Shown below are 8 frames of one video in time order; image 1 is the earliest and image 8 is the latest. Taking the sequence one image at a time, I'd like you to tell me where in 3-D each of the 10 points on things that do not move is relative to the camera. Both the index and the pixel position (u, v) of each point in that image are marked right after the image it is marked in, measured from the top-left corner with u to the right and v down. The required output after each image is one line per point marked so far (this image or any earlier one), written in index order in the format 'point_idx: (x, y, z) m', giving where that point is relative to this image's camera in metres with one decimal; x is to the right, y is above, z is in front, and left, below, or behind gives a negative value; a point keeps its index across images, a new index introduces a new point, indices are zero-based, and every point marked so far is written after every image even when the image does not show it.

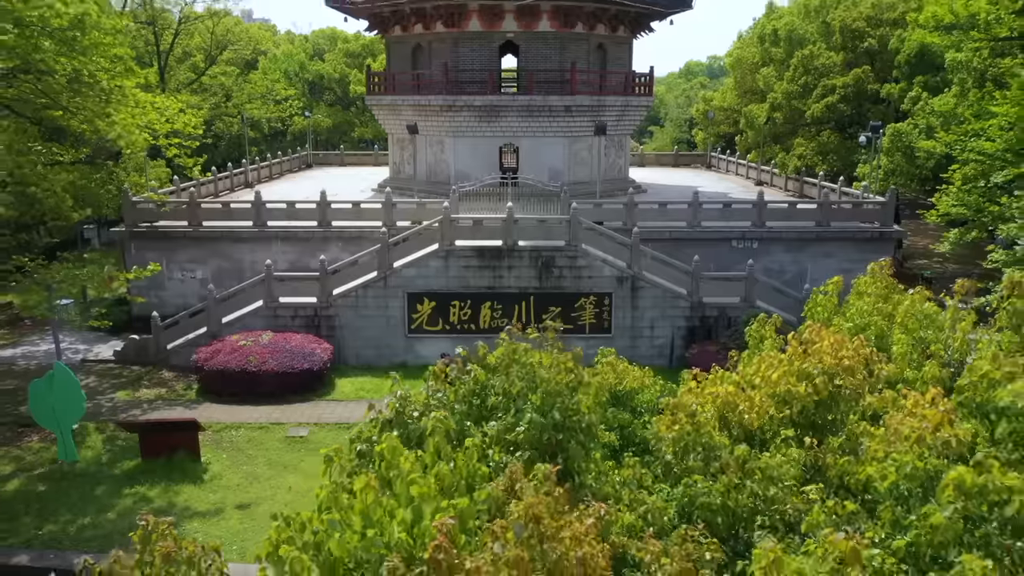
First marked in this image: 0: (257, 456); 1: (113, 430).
0: (-3.5, -2.3, +11.7) m
1: (-5.8, -2.1, +12.2) m
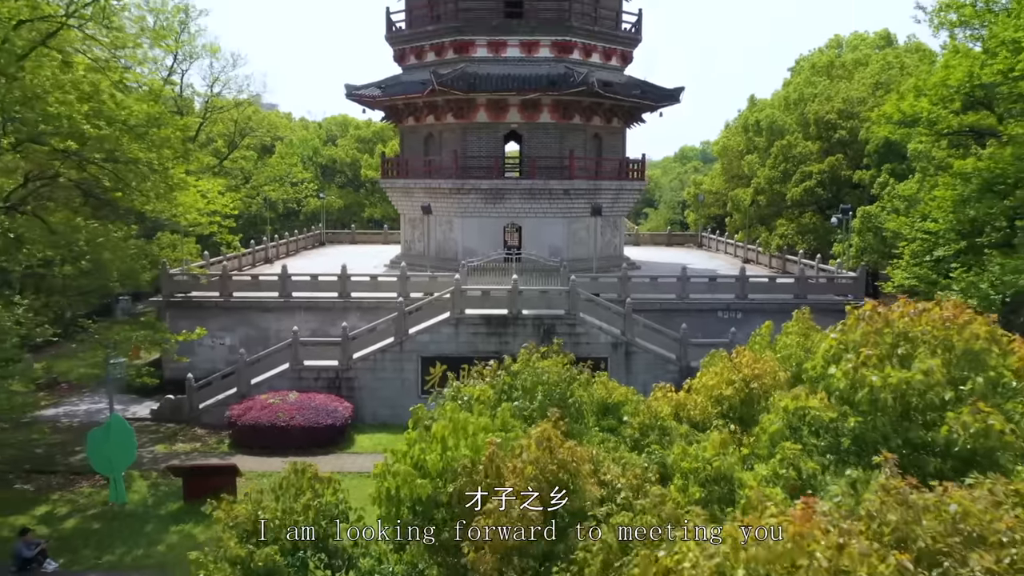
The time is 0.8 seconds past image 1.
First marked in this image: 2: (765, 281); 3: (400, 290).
0: (-3.4, -3.2, +13.0) m
1: (-5.7, -3.1, +13.5) m
2: (+5.6, +0.2, +18.5) m
3: (-2.4, 0.0, +18.2) m
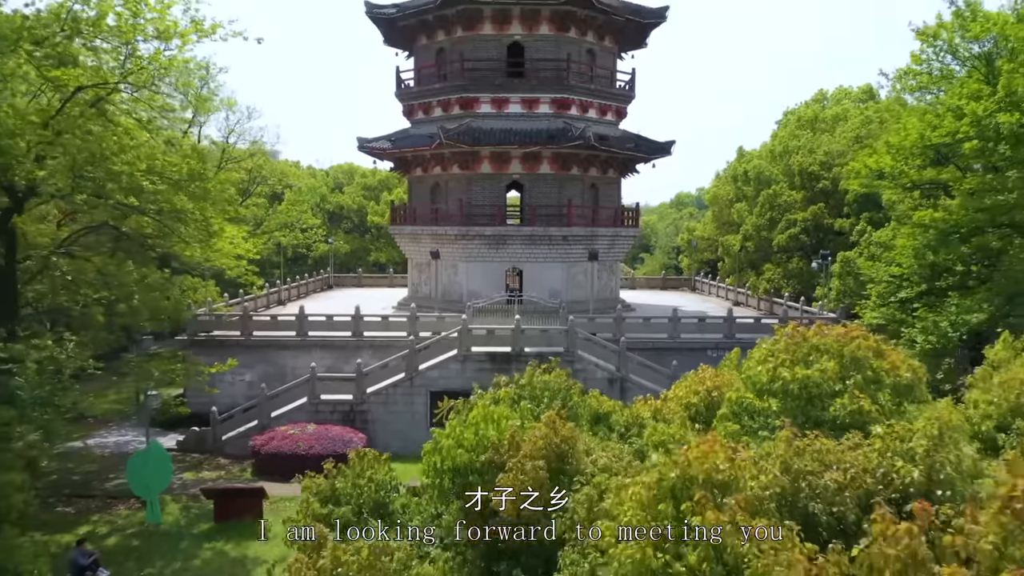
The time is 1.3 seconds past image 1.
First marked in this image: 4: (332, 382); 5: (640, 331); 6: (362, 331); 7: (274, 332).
0: (-3.3, -3.9, +14.1) m
1: (-5.7, -3.7, +14.6) m
2: (+5.7, -0.8, +19.8) m
3: (-2.4, -1.0, +19.4) m
4: (-3.8, -2.0, +18.0) m
5: (+3.0, -1.0, +19.4) m
6: (-3.5, -1.0, +19.5) m
7: (-5.6, -1.0, +19.7) m
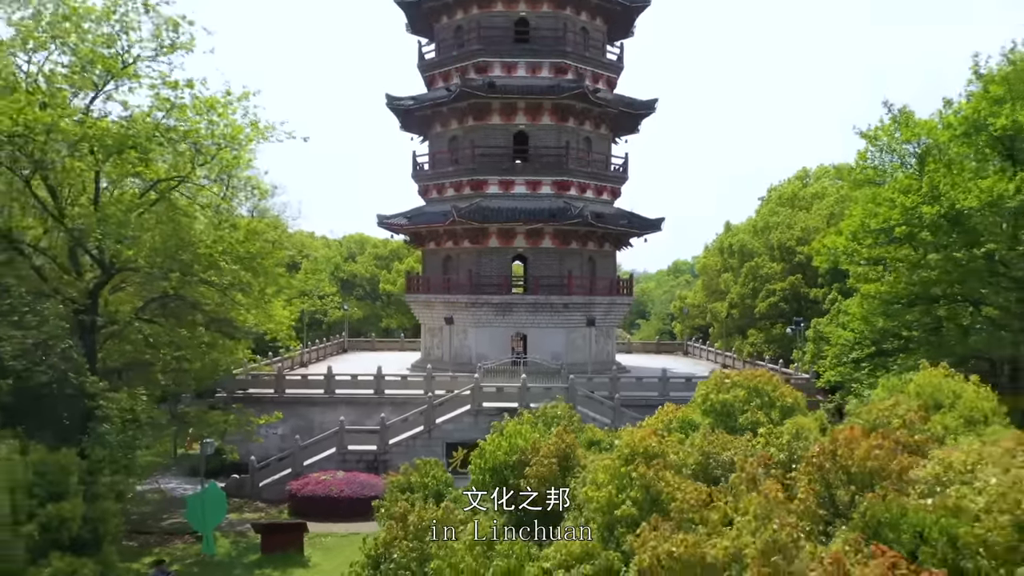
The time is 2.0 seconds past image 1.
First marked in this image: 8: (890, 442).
0: (-3.1, -5.1, +16.1) m
1: (-5.5, -4.9, +16.6) m
2: (+5.9, -2.4, +22.0) m
3: (-2.2, -2.6, +21.7) m
4: (-3.7, -3.5, +20.1) m
5: (+3.1, -2.6, +21.7) m
6: (-3.3, -2.6, +21.8) m
7: (-5.4, -2.7, +21.9) m
8: (+3.4, -1.4, +7.5) m
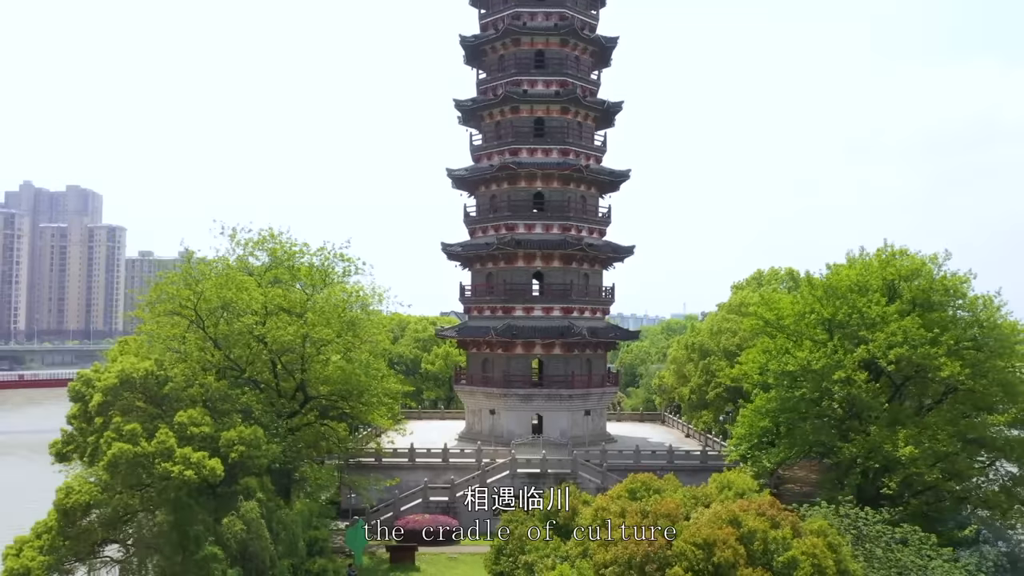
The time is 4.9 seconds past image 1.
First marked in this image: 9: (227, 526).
0: (-2.3, -8.8, +26.7) m
1: (-4.6, -8.7, +27.2) m
2: (+6.7, -6.4, +32.7) m
3: (-1.3, -6.6, +32.4) m
4: (-2.8, -7.4, +30.8) m
5: (+4.0, -6.6, +32.4) m
6: (-2.5, -6.6, +32.5) m
7: (-4.5, -6.7, +32.6) m
8: (+4.2, -4.7, +18.3) m
9: (-6.7, -5.7, +19.8) m
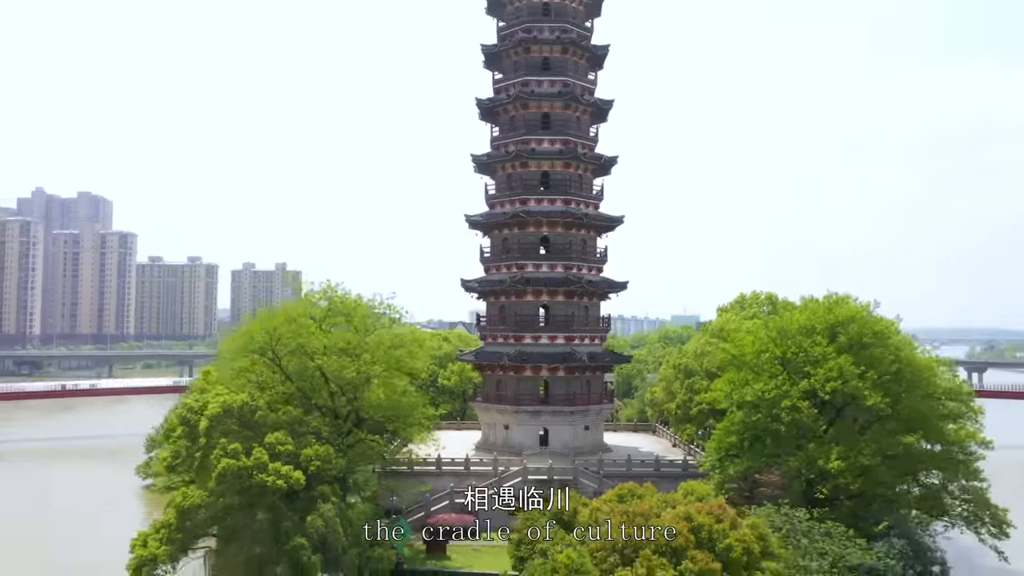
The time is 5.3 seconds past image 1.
0: (-1.8, -10.4, +32.8) m
1: (-4.1, -10.3, +33.3) m
2: (+7.3, -8.1, +38.8) m
3: (-0.8, -8.2, +38.5) m
4: (-2.3, -9.0, +36.9) m
5: (+4.5, -8.2, +38.5) m
6: (-1.9, -8.2, +38.6) m
7: (-4.0, -8.3, +38.7) m
8: (+4.7, -6.3, +24.4) m
9: (-6.2, -7.3, +25.9) m
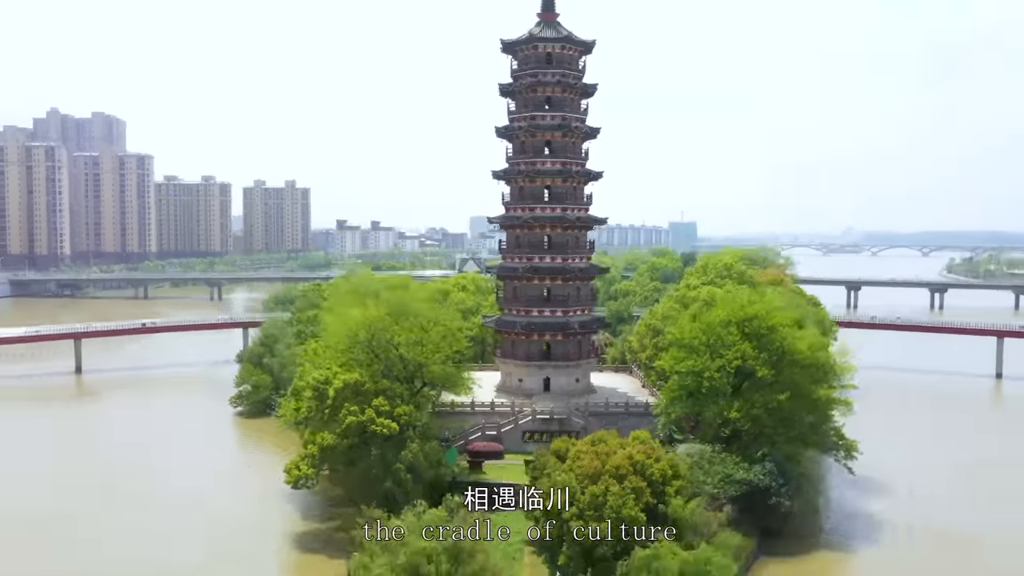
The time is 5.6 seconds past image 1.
0: (-0.9, -10.6, +49.1) m
1: (-3.3, -10.5, +49.7) m
2: (+8.1, -7.6, +54.8) m
3: (0.0, -7.8, +54.5) m
4: (-1.5, -8.8, +53.1) m
5: (+5.4, -7.8, +54.5) m
6: (-1.1, -7.8, +54.6) m
7: (-3.2, -7.9, +54.8) m
8: (+5.6, -7.5, +40.3) m
9: (-5.4, -8.4, +41.9) m
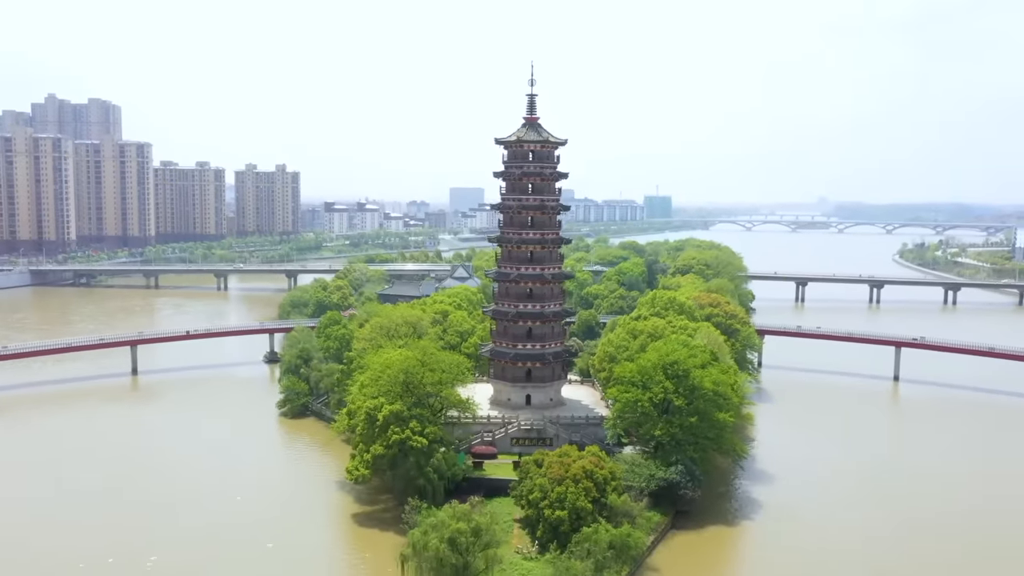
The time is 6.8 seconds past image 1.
0: (-1.6, -14.7, +68.8) m
1: (-4.0, -14.5, +69.2) m
2: (+7.2, -11.5, +74.6) m
3: (-0.8, -11.6, +74.0) m
4: (-2.3, -12.7, +72.6) m
5: (+4.5, -11.7, +74.2) m
6: (-2.0, -11.7, +74.1) m
7: (-4.1, -11.7, +74.2) m
8: (+5.1, -12.0, +60.0) m
9: (-5.9, -12.7, +61.3) m
